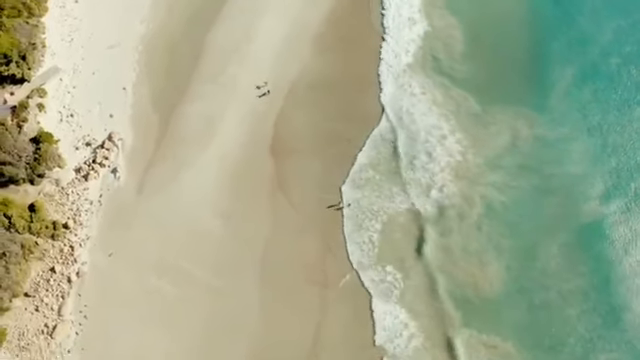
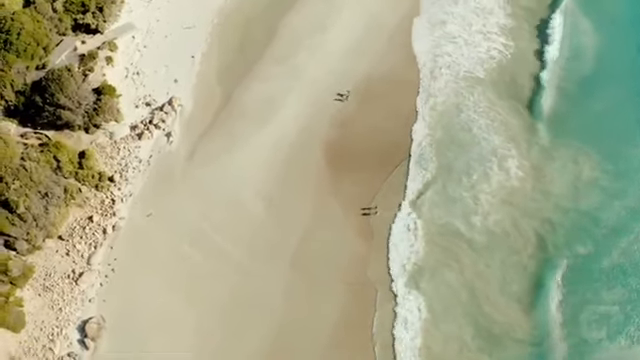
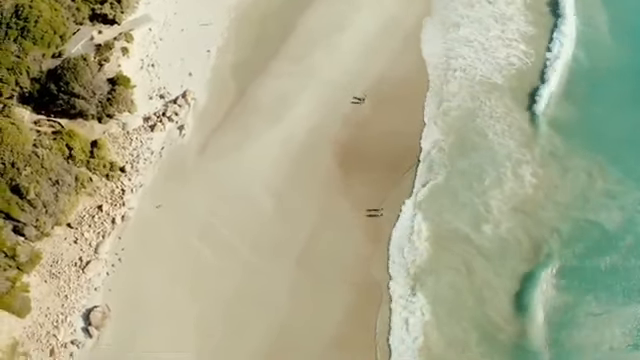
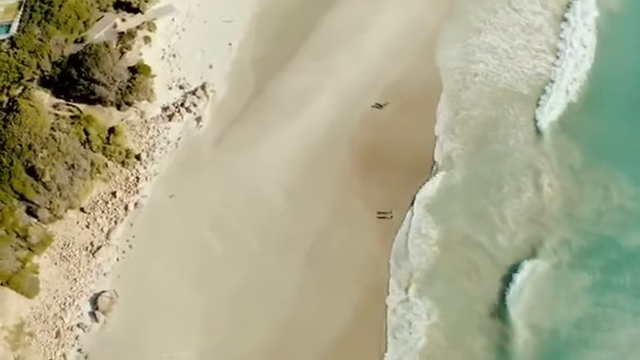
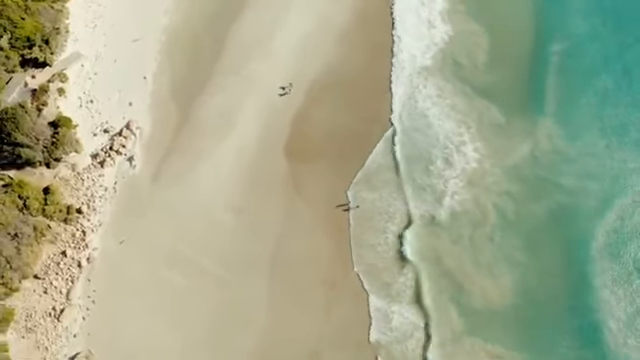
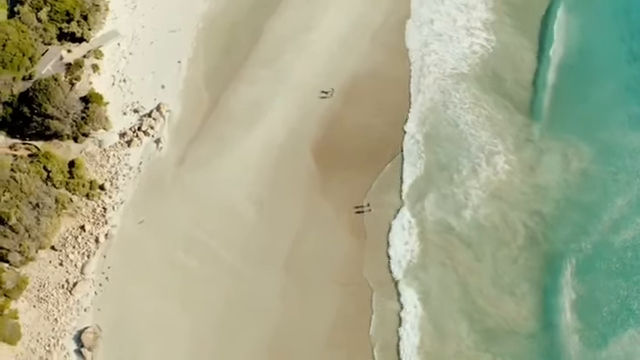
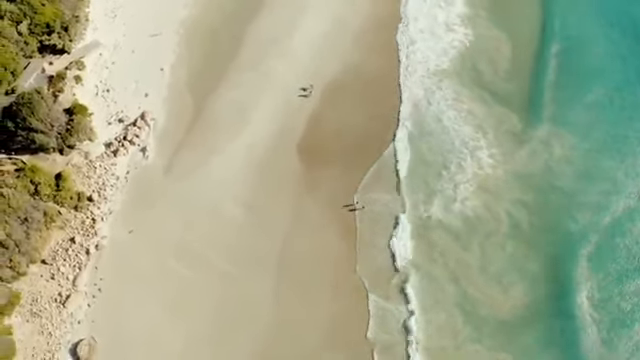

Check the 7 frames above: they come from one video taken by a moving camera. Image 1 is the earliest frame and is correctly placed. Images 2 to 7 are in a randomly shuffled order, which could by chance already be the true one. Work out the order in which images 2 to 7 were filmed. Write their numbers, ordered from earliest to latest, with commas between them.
5, 7, 6, 2, 3, 4
